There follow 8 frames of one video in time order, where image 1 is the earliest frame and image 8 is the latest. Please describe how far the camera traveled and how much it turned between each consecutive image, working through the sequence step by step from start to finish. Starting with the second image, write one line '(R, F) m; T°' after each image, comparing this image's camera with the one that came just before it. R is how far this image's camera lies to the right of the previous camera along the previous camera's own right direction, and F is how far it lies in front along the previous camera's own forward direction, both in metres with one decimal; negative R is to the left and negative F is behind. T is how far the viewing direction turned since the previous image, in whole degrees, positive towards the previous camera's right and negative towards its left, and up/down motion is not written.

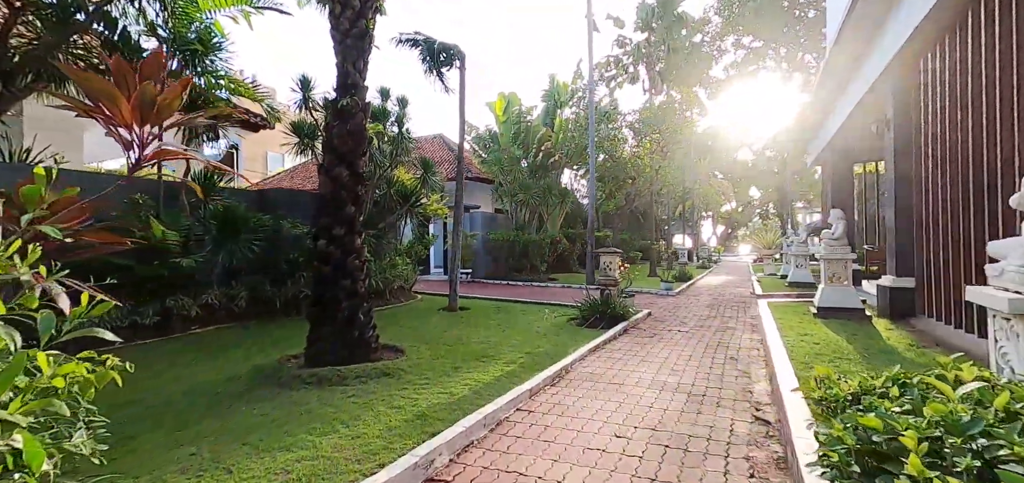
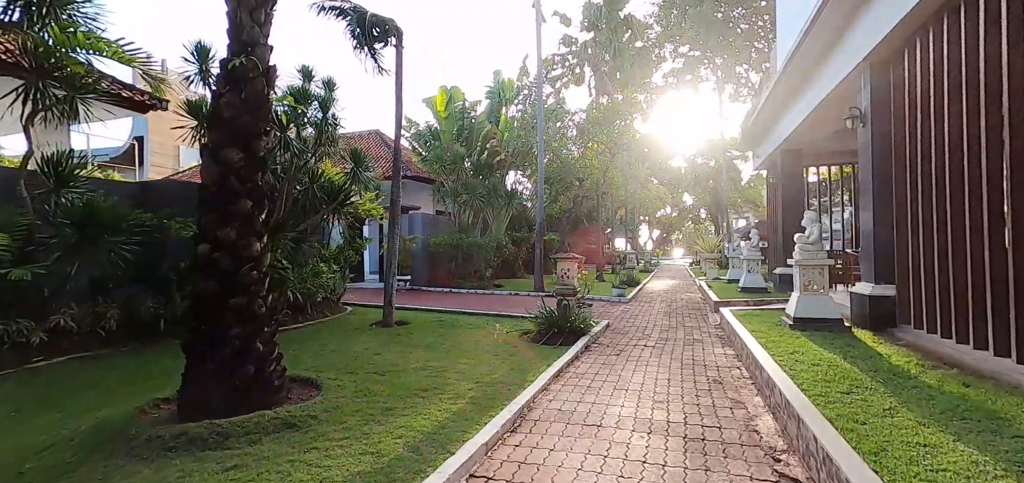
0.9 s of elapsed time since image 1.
(-0.1, +1.0) m; +7°
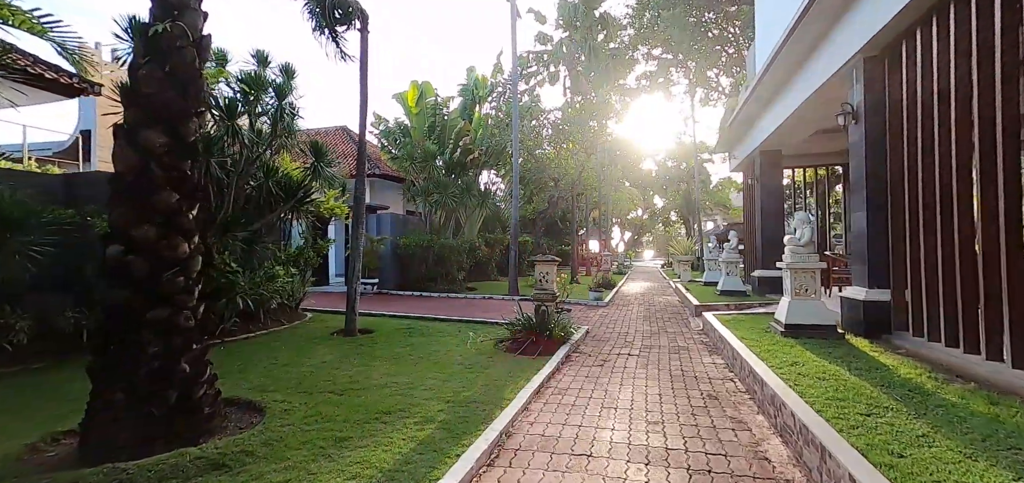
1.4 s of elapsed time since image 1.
(0.0, +0.5) m; +3°
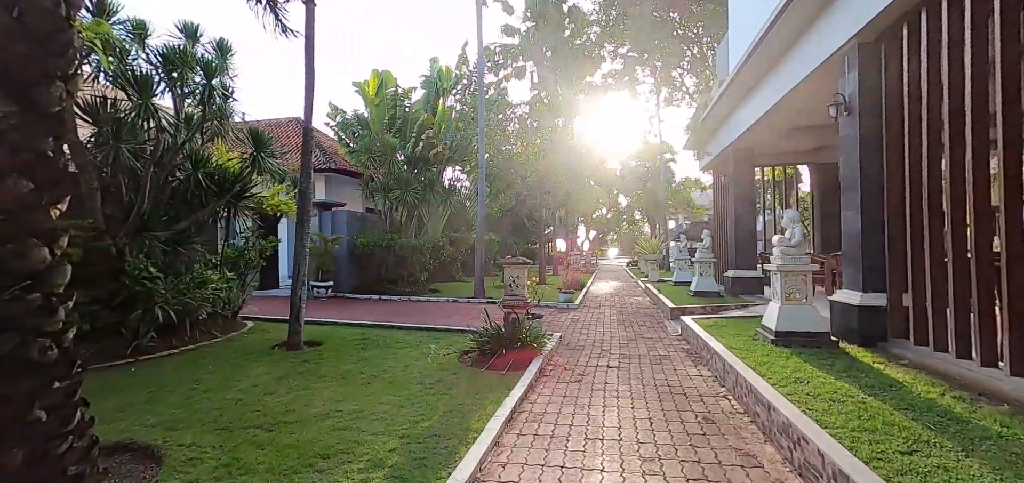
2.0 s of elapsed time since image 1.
(0.0, +0.6) m; +4°
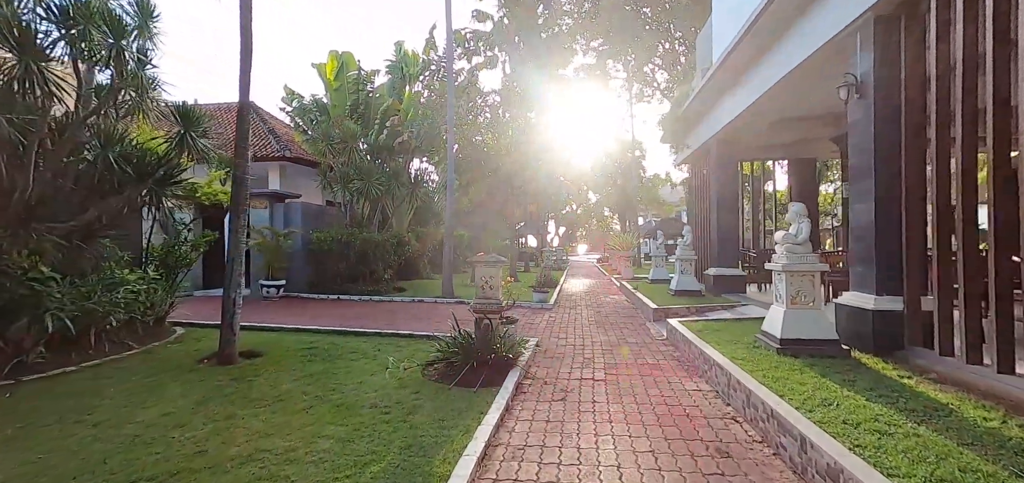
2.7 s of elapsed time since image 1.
(0.0, +0.7) m; +4°
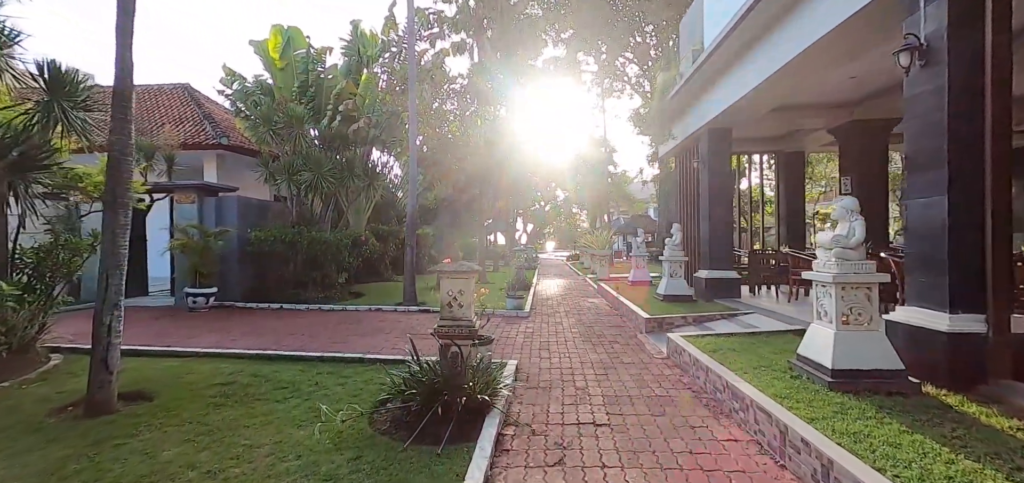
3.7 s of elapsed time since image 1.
(-0.1, +1.1) m; +4°
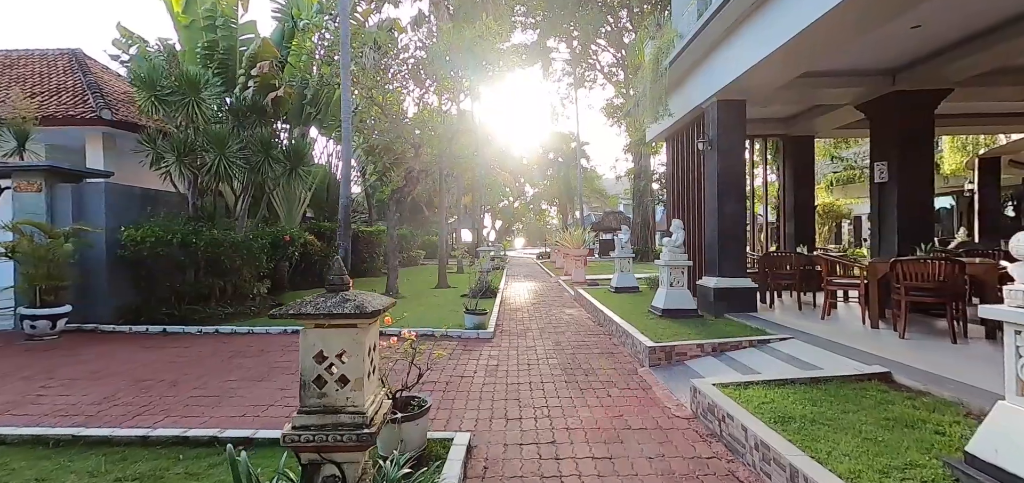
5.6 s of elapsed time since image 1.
(+0.2, +1.9) m; +4°
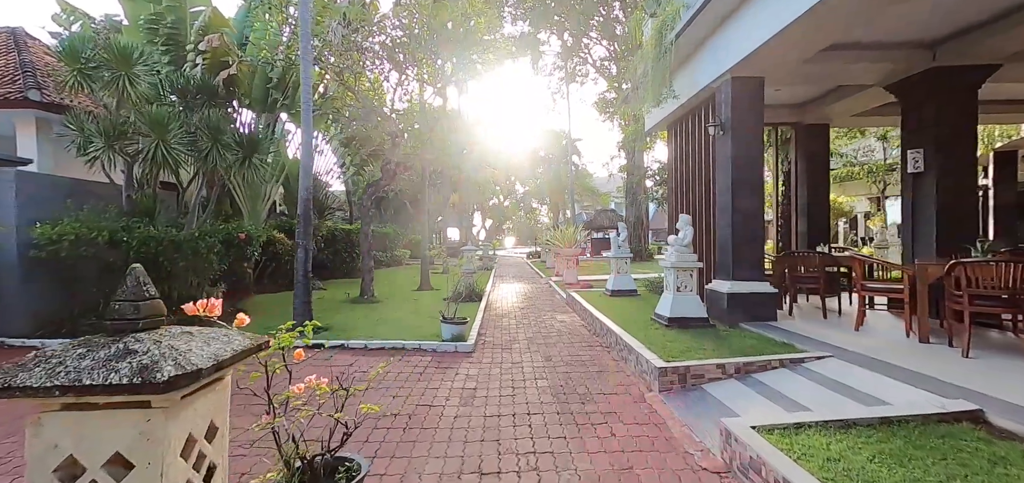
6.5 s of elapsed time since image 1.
(+0.1, +0.9) m; +1°
